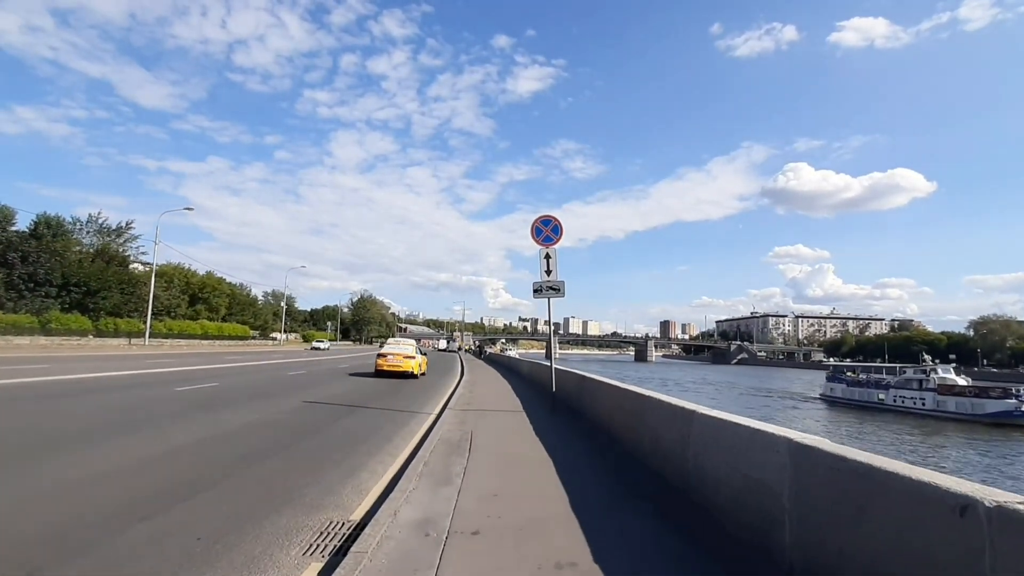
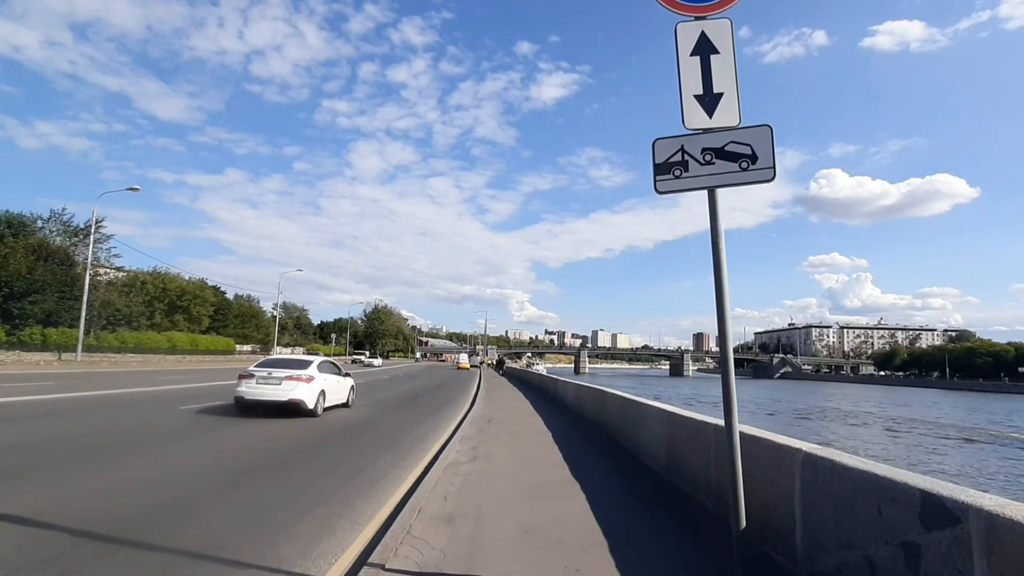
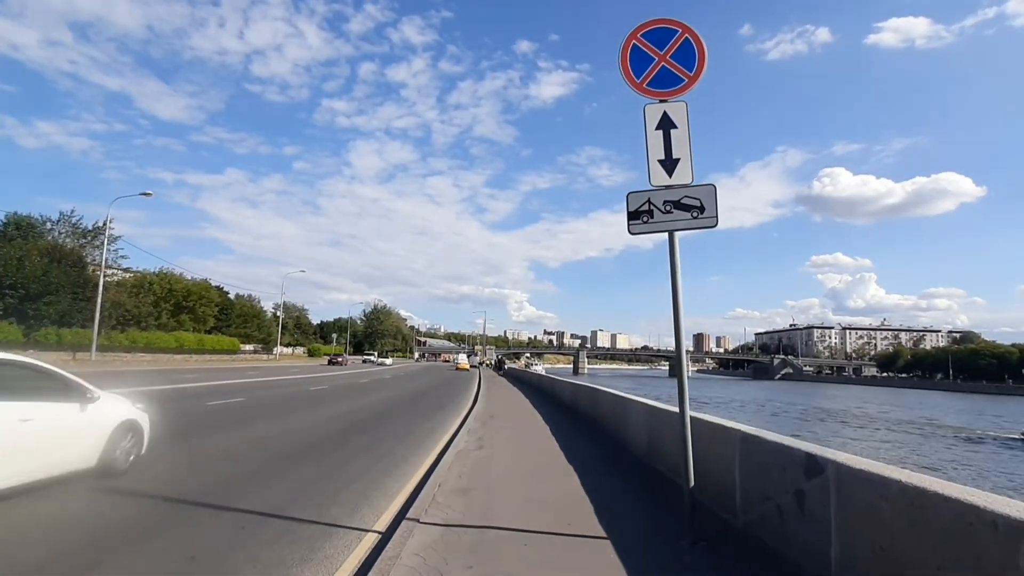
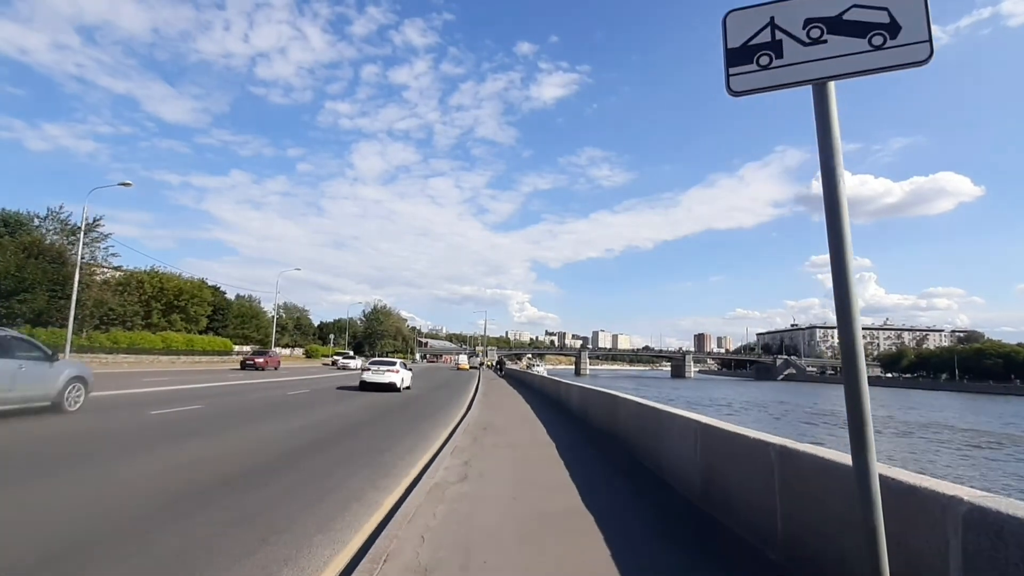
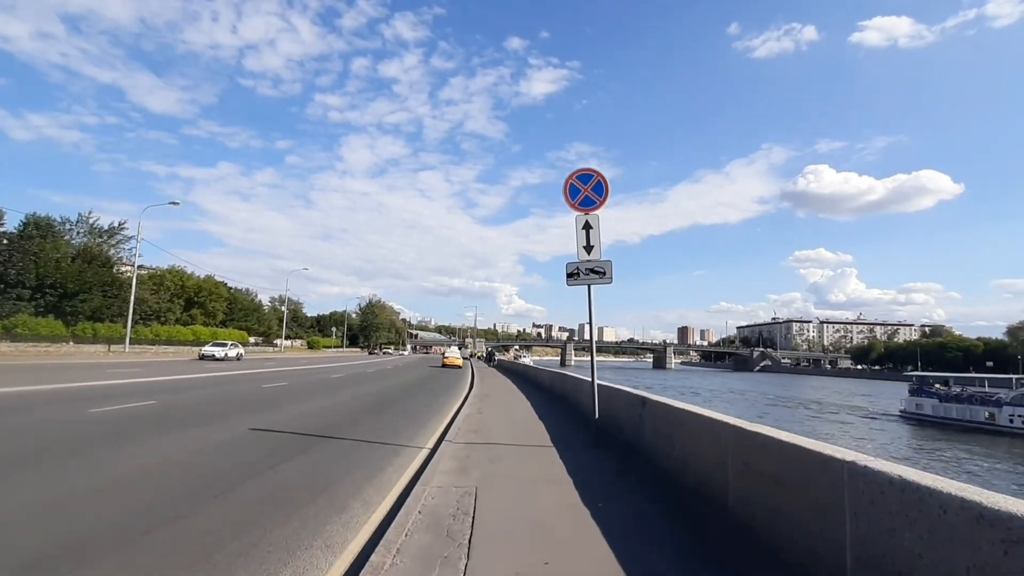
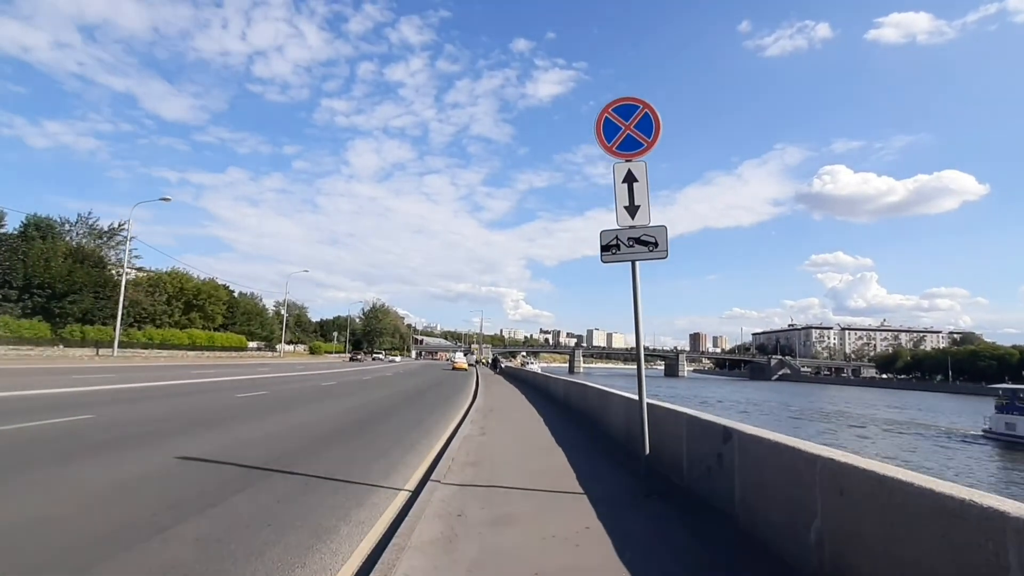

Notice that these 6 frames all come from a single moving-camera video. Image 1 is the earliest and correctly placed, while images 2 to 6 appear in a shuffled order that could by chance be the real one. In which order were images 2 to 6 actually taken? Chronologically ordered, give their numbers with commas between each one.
5, 6, 3, 2, 4
